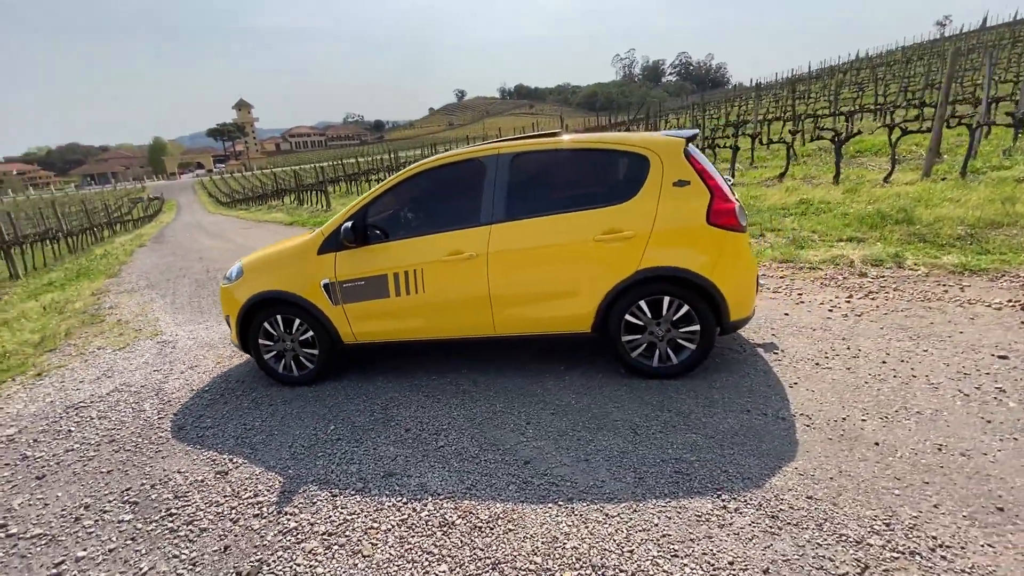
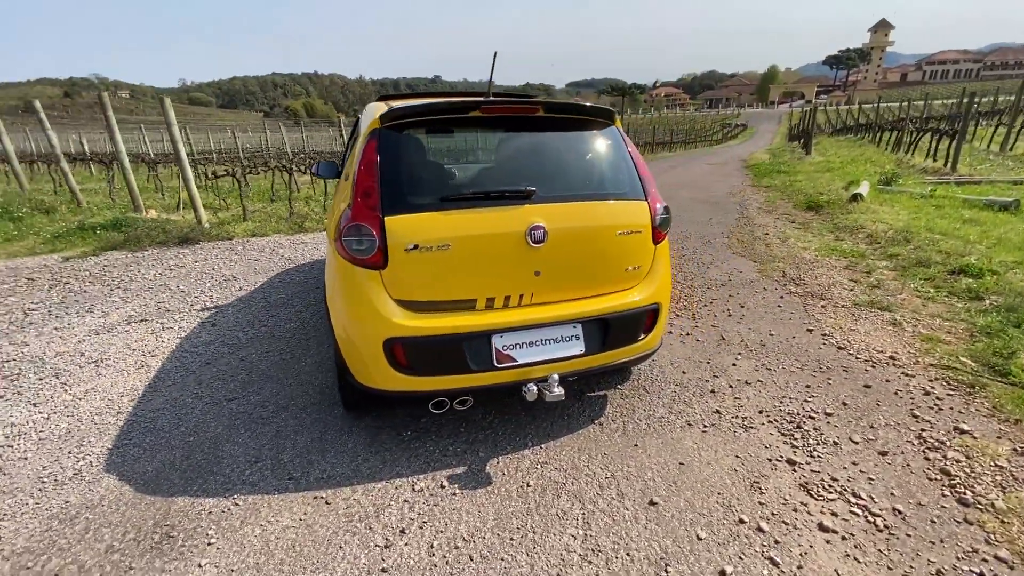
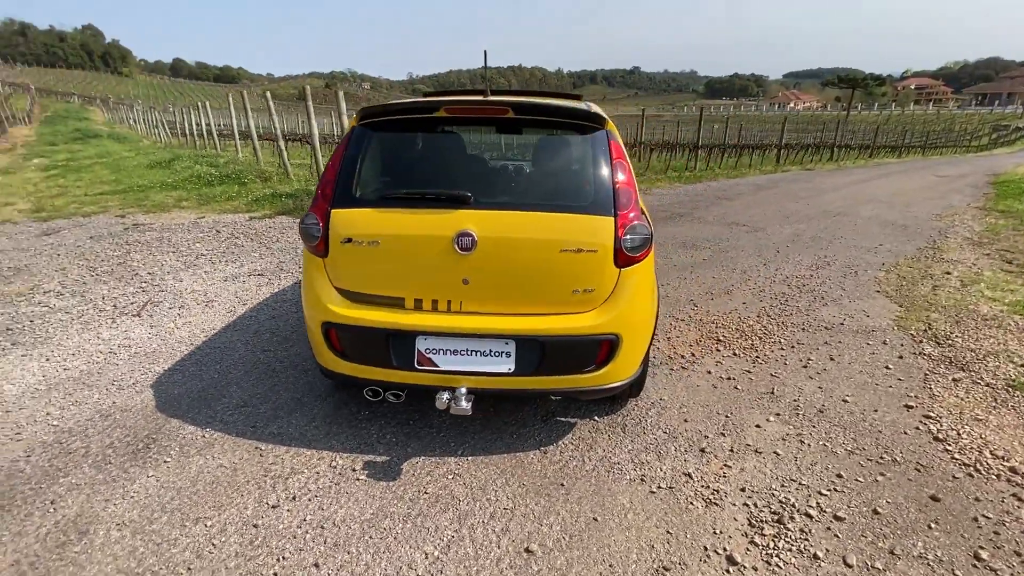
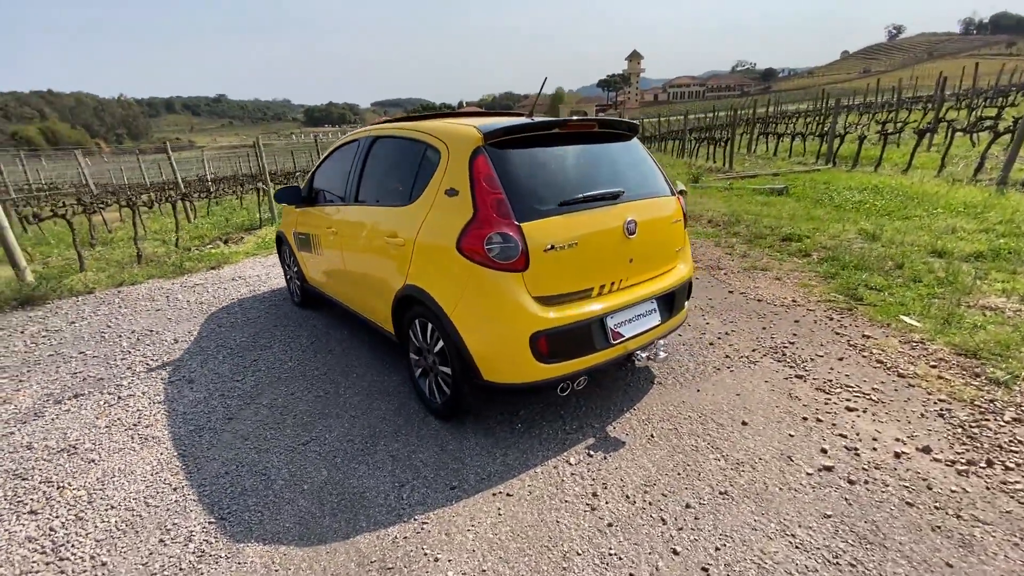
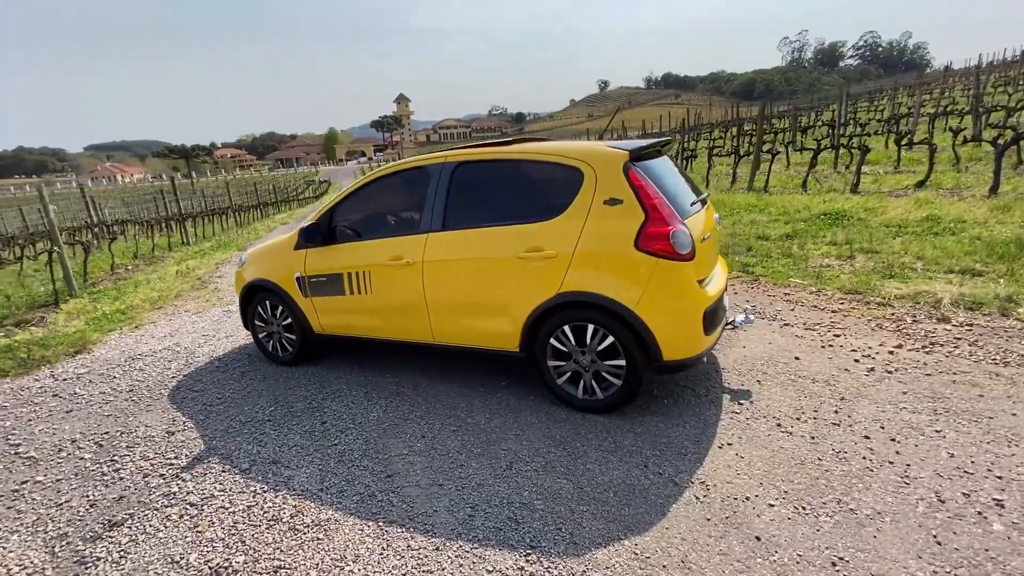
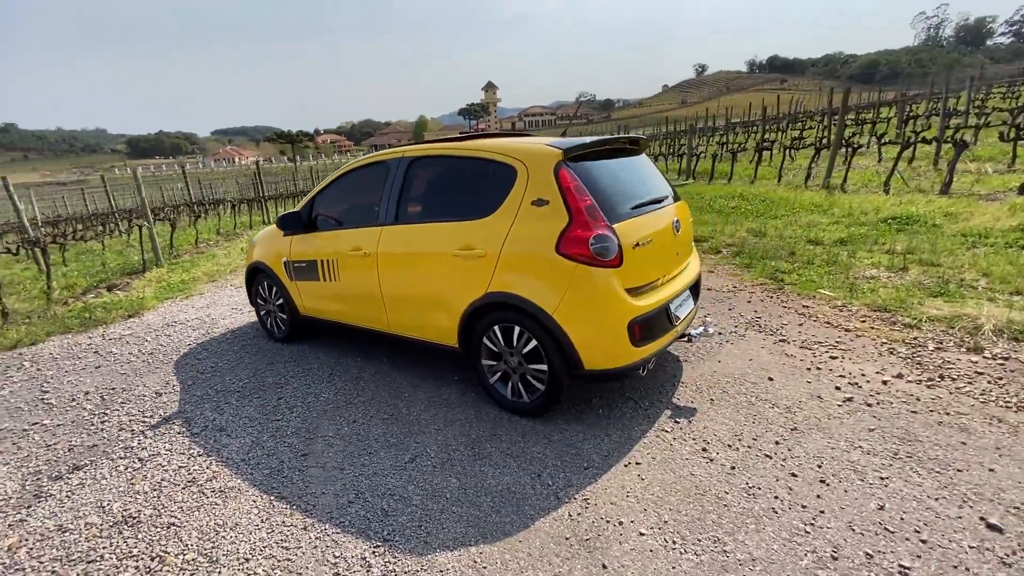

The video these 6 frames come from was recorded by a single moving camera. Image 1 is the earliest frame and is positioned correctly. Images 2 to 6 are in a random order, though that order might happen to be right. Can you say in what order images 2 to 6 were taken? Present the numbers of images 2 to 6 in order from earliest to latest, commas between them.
5, 6, 4, 2, 3
